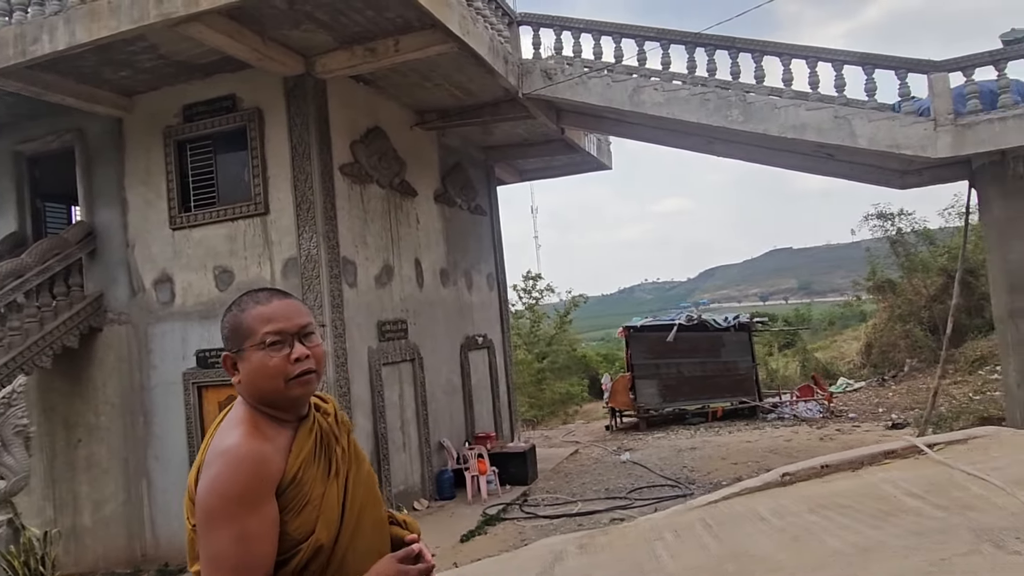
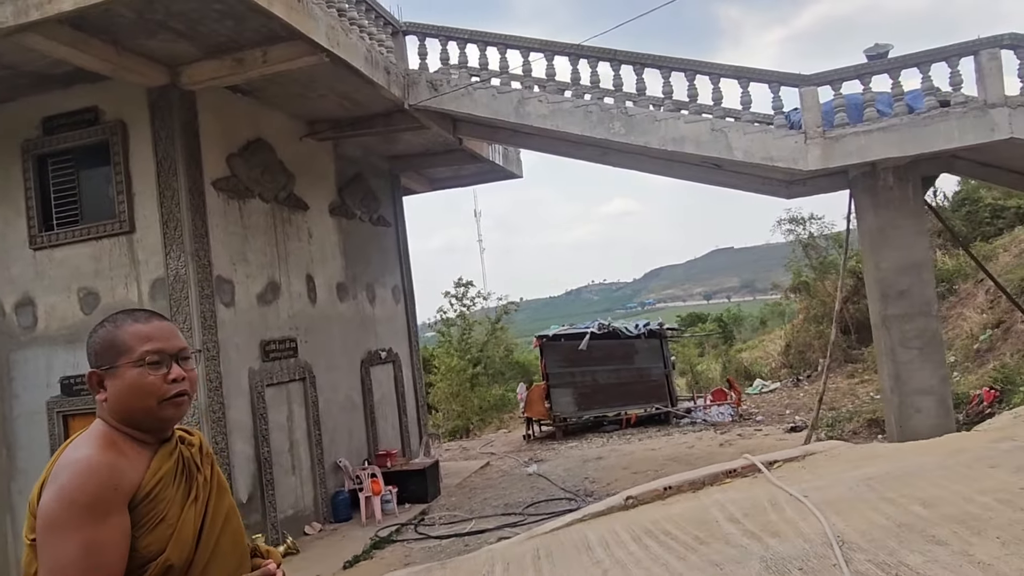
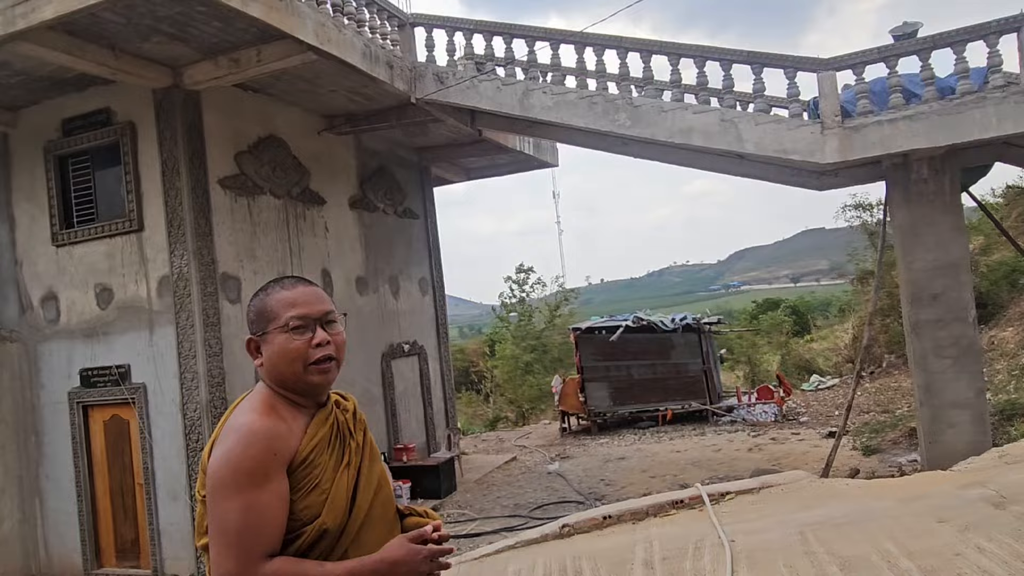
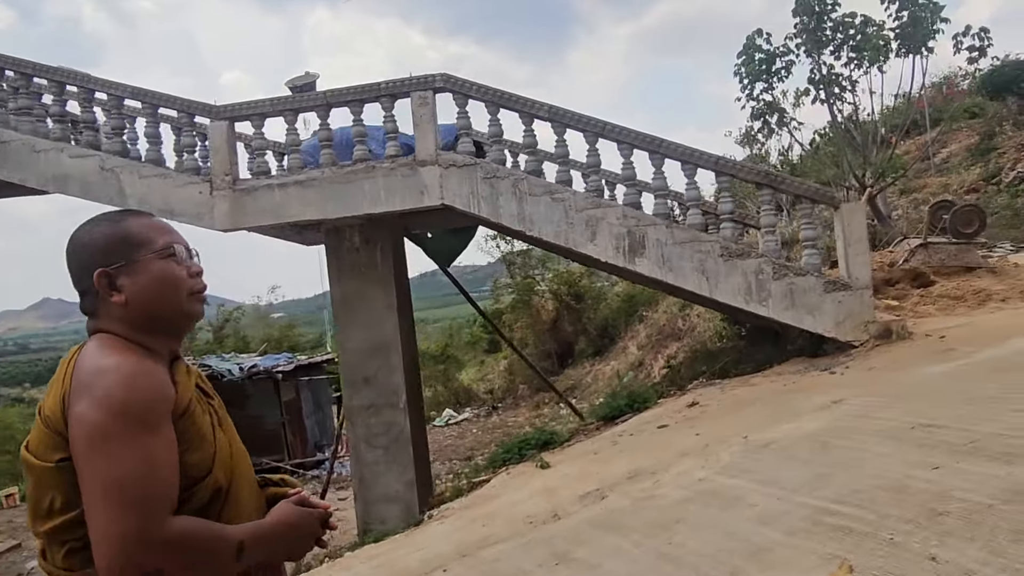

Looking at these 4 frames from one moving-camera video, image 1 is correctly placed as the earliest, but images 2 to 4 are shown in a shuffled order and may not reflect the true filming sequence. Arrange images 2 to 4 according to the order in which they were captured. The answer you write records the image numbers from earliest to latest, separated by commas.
2, 3, 4
